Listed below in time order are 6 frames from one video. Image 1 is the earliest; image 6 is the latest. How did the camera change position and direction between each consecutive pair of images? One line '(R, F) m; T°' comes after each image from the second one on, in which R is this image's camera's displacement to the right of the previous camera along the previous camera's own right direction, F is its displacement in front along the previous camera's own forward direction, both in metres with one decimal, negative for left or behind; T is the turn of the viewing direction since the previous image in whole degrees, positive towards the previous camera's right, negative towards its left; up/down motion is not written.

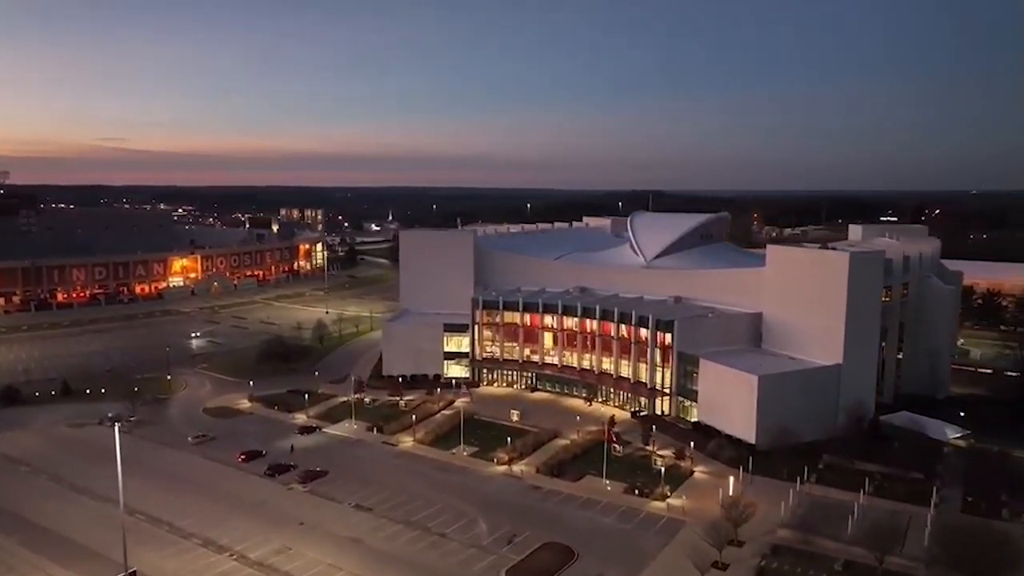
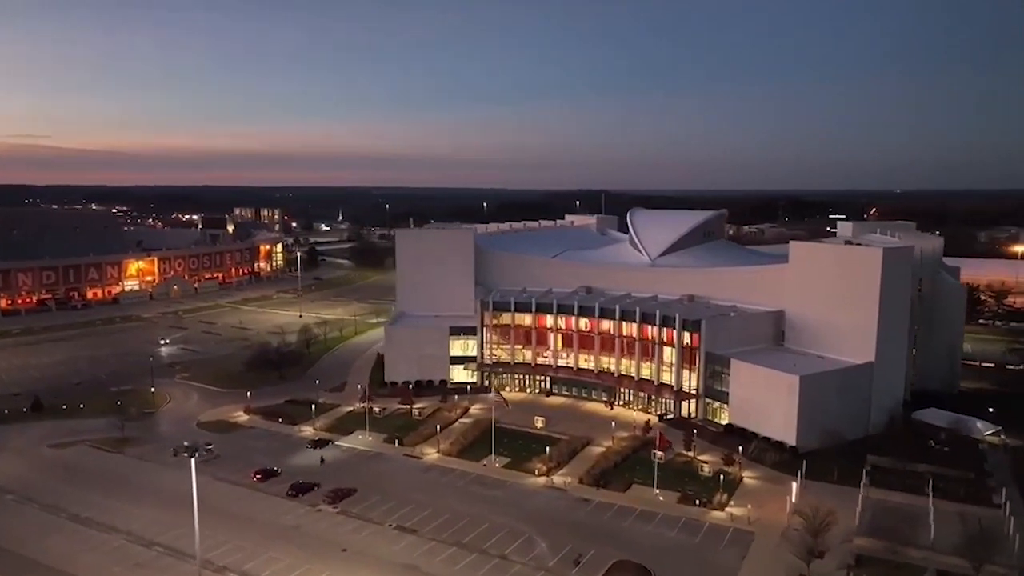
(-5.9, +3.1) m; +4°
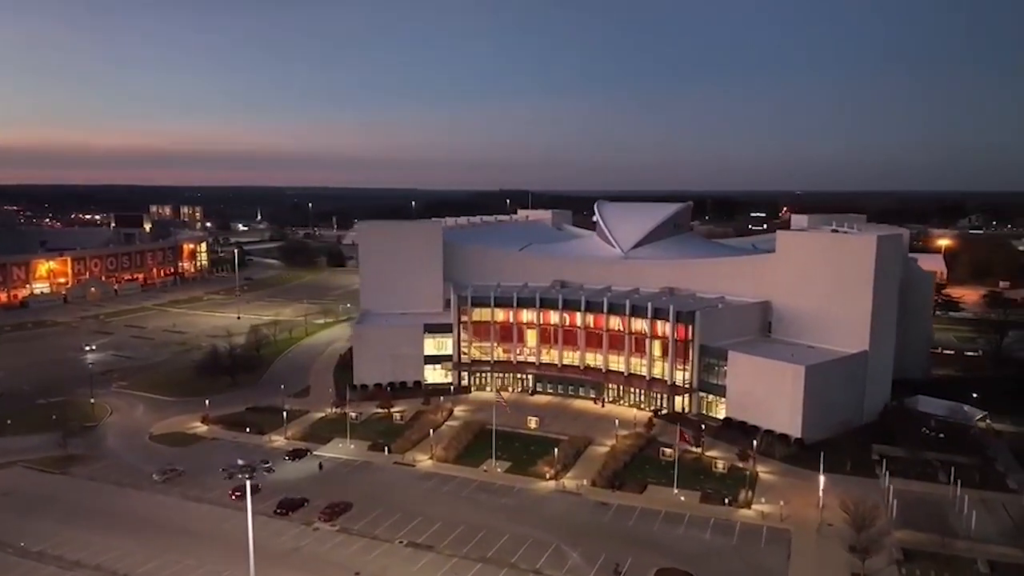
(-5.0, +3.5) m; +6°
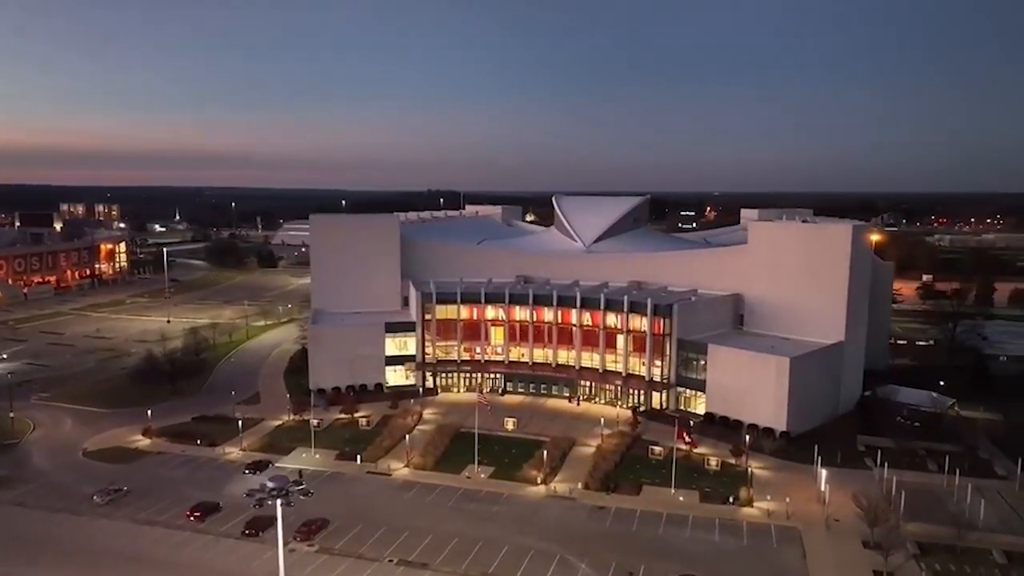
(-3.2, +2.9) m; +6°
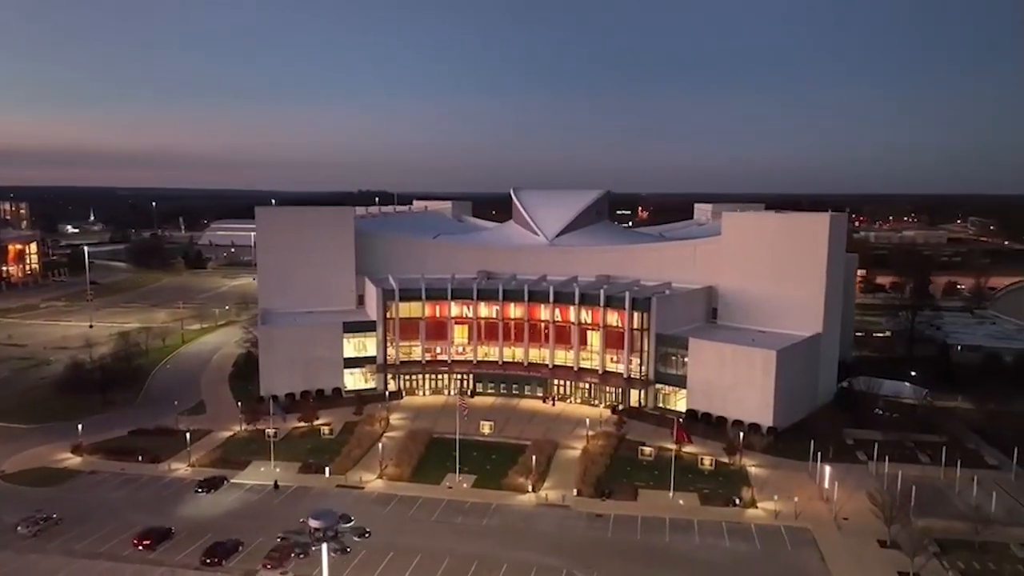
(-2.7, +3.2) m; +5°
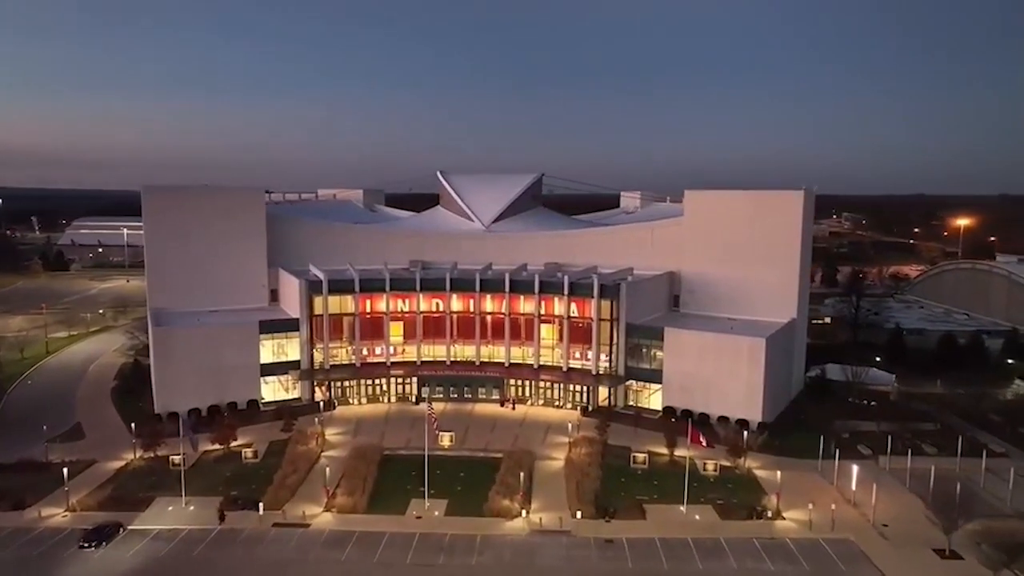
(-3.9, +6.9) m; +9°
